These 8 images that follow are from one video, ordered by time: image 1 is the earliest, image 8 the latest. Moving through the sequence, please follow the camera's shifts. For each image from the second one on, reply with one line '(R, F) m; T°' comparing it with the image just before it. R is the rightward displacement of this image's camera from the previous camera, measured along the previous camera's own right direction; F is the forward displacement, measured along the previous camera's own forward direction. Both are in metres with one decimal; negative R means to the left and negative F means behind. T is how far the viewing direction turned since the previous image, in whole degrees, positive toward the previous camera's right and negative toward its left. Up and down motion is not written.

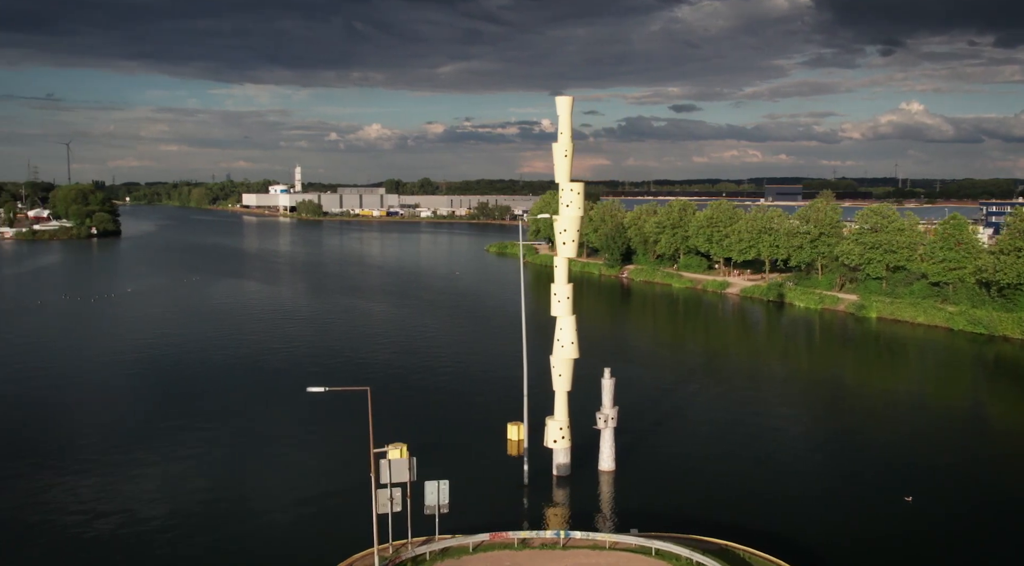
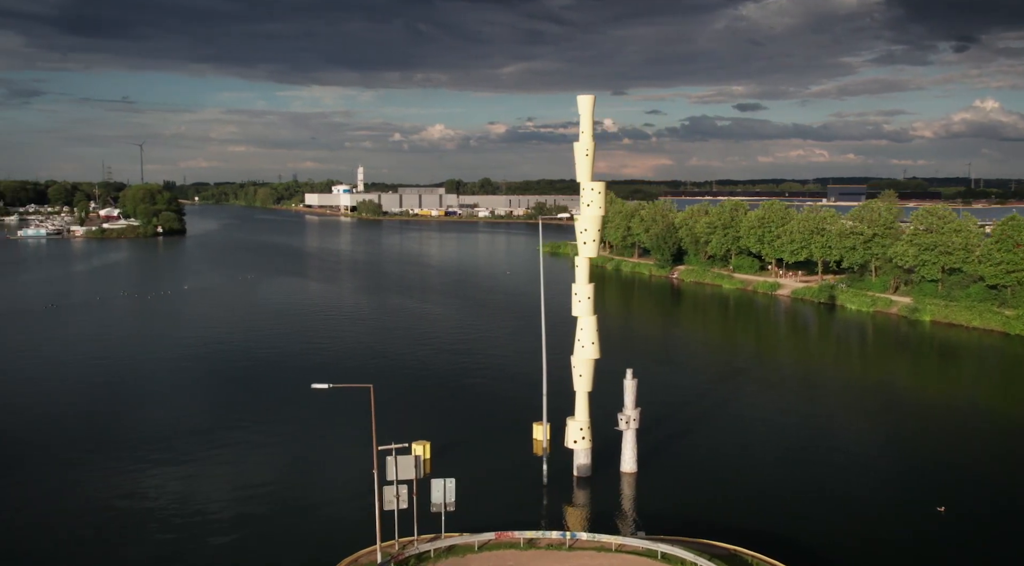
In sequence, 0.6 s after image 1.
(+0.6, 0.0) m; -4°
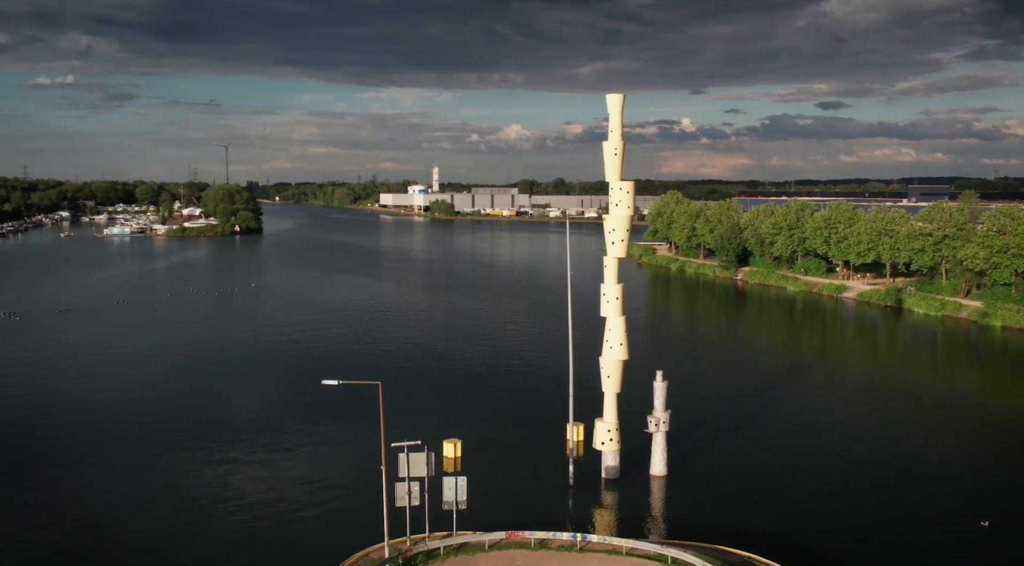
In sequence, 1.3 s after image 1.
(+0.7, 0.0) m; -5°
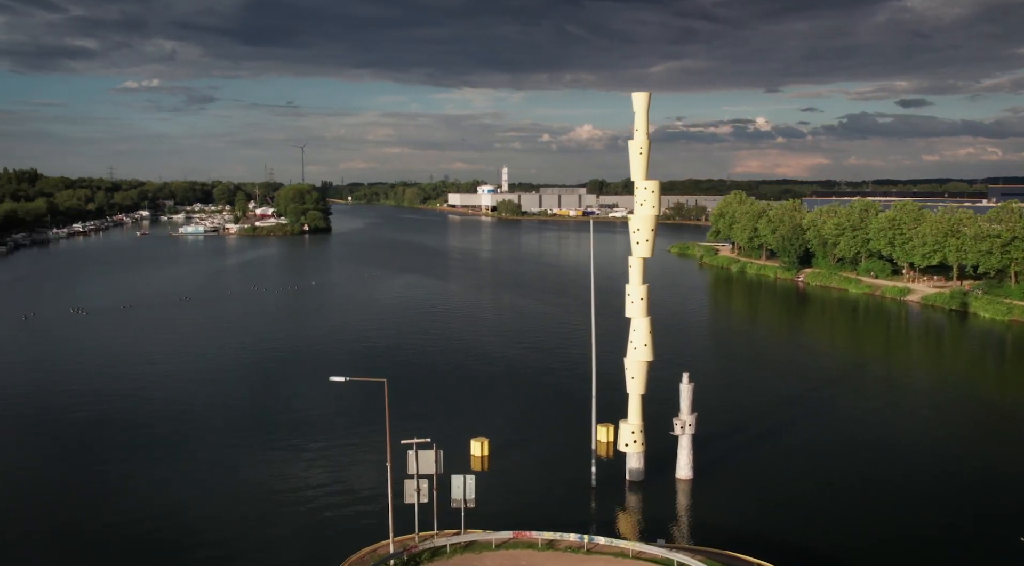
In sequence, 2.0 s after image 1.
(+0.7, 0.0) m; -4°
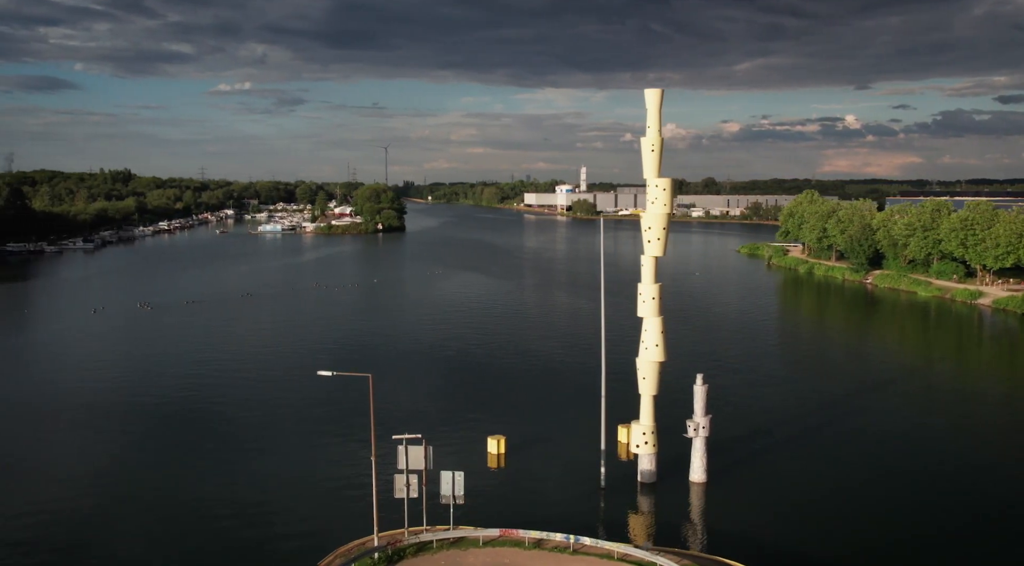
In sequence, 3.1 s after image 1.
(+1.1, +0.1) m; -5°
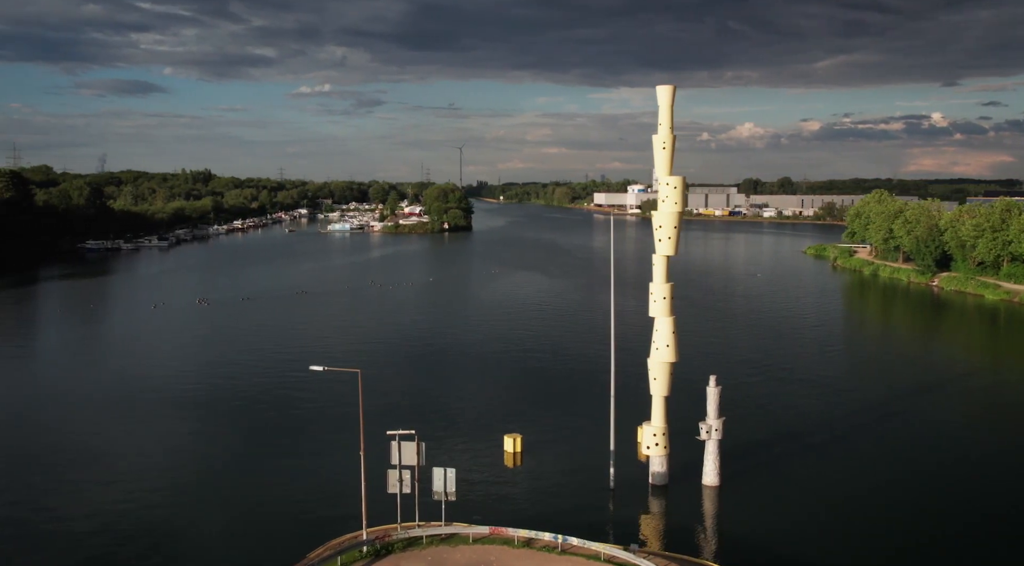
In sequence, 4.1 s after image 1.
(+1.0, +0.1) m; -5°
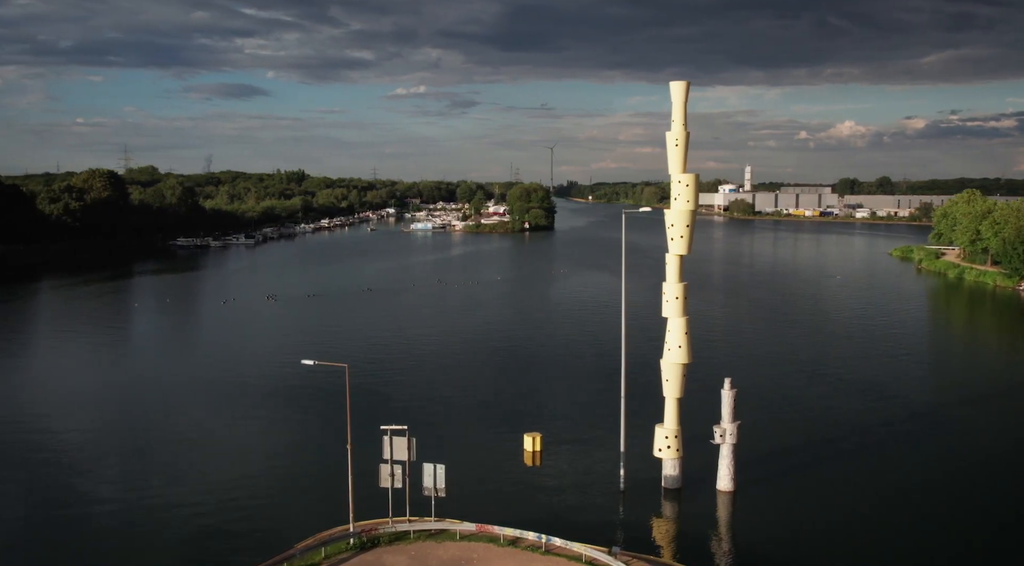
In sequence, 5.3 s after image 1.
(+1.2, +0.1) m; -6°
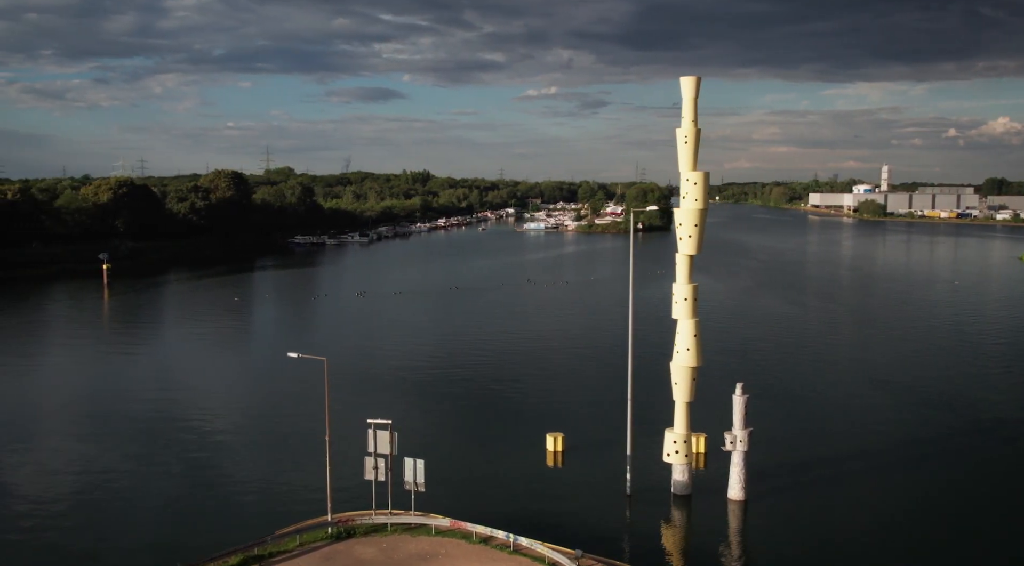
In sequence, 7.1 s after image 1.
(+1.8, +0.2) m; -8°
